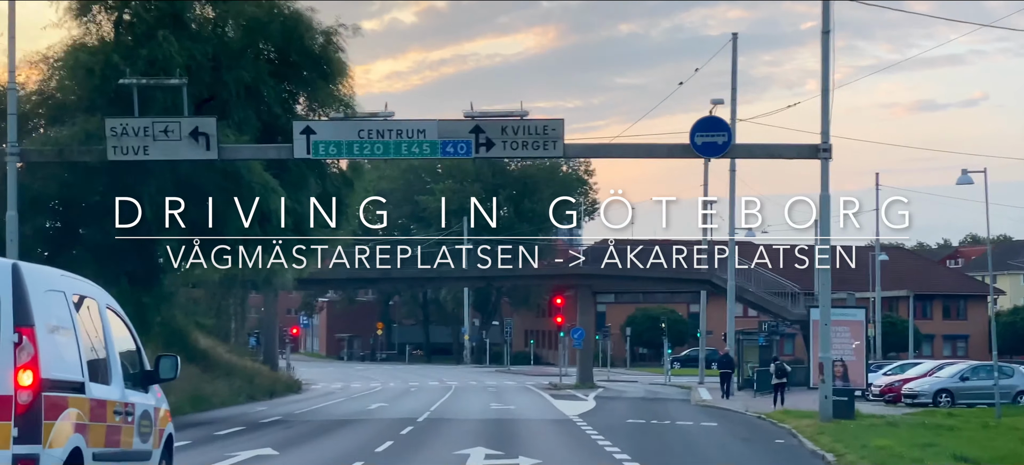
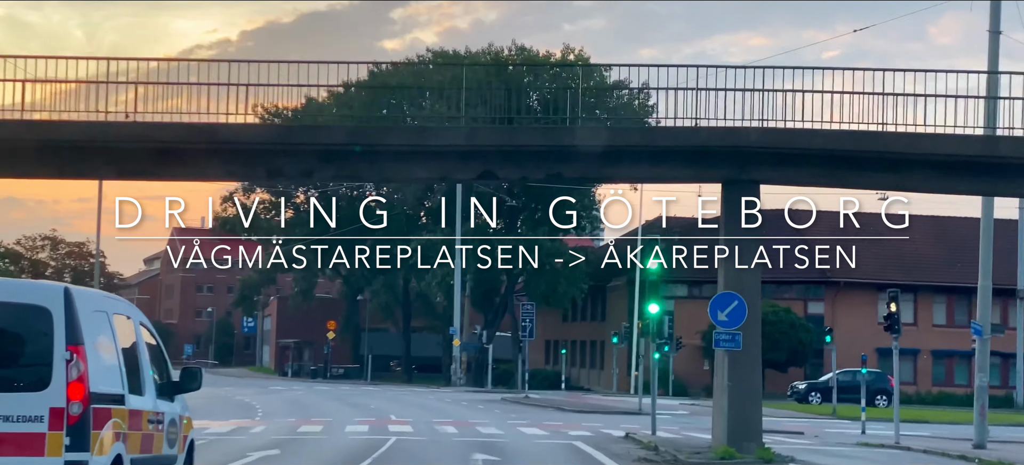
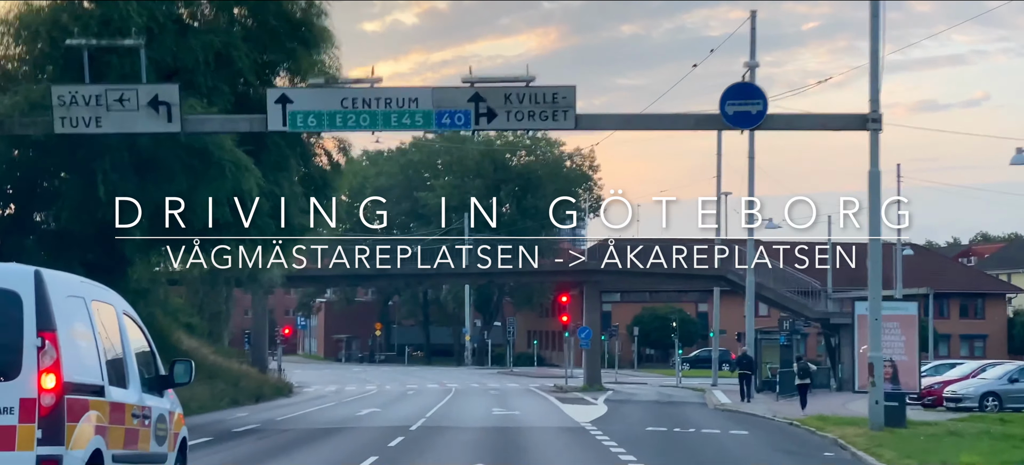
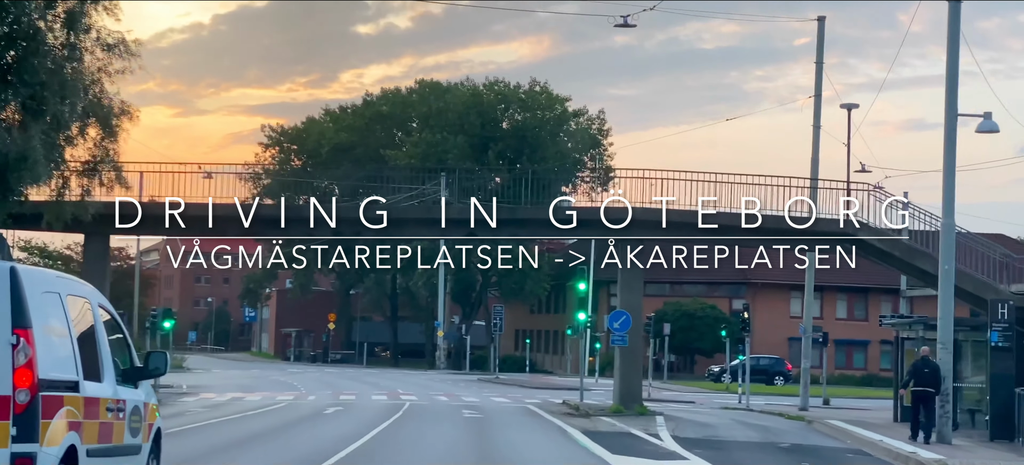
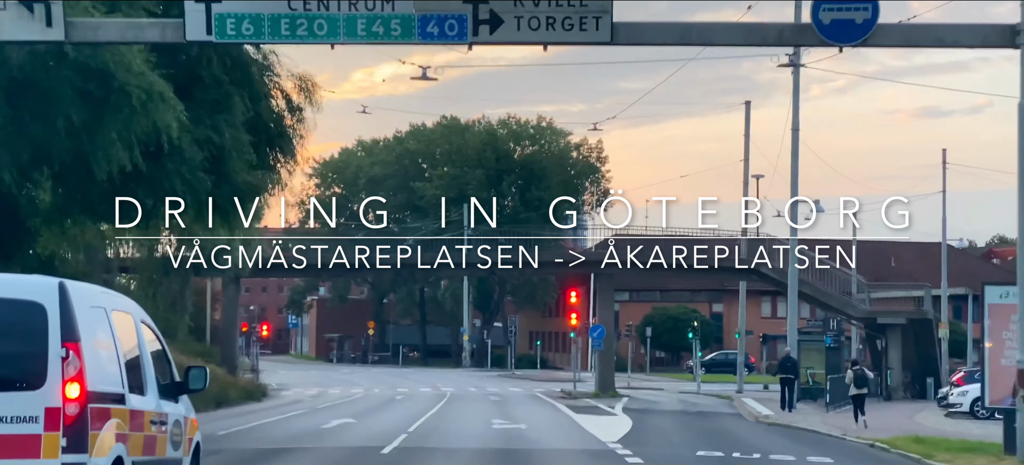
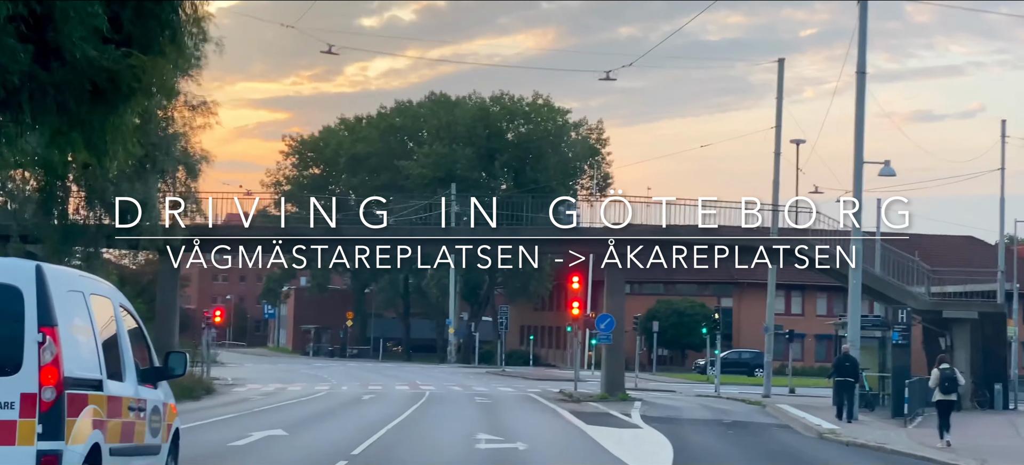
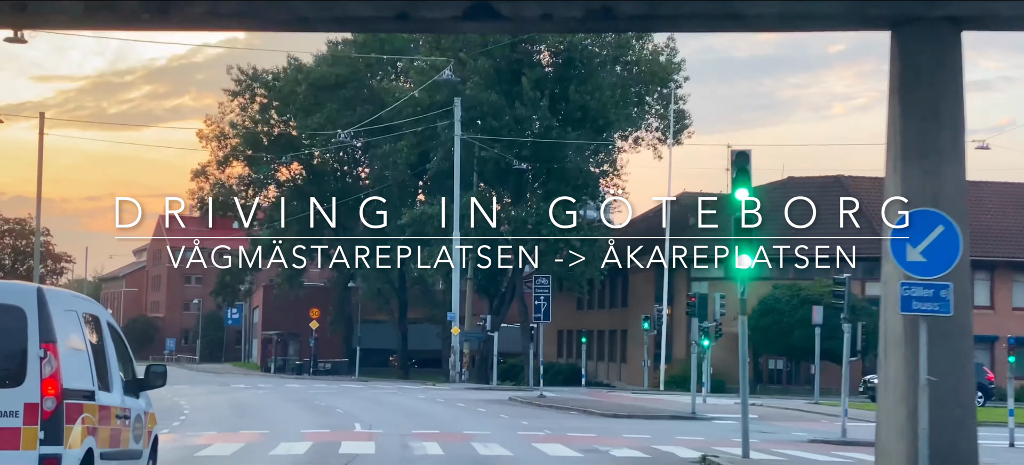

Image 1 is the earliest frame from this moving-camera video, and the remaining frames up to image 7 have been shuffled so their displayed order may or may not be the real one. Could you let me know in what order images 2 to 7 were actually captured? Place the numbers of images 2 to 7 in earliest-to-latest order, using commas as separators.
3, 5, 6, 4, 2, 7
